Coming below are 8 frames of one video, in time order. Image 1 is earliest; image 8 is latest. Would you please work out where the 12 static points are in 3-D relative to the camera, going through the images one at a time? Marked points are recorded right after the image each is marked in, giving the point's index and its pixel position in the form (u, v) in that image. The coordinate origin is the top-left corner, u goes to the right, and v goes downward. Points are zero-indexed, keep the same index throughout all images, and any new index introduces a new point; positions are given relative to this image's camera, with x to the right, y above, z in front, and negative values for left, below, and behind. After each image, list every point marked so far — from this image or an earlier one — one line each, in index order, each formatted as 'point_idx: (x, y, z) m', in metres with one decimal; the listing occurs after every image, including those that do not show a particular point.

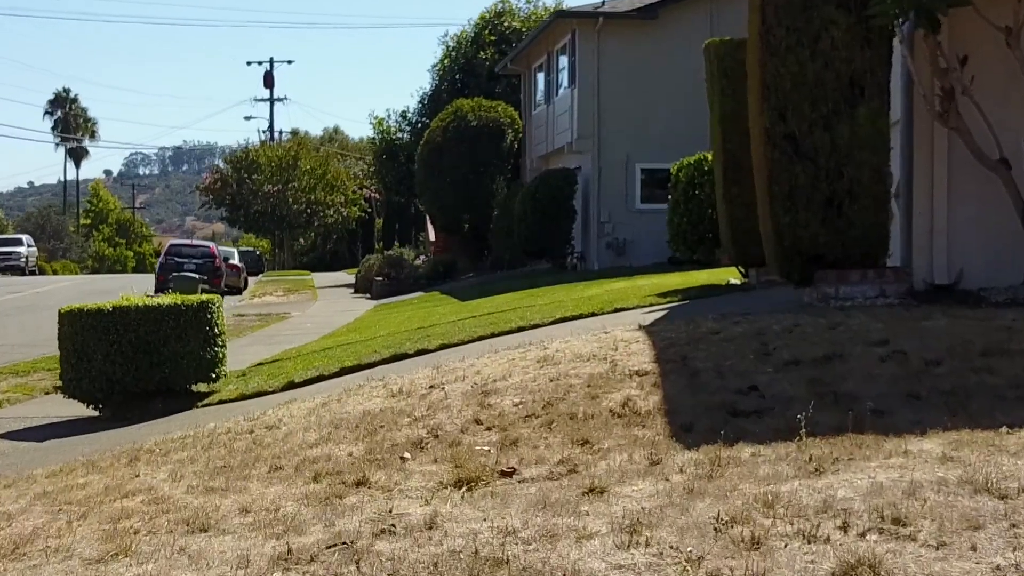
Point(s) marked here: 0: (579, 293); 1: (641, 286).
0: (+1.3, -0.1, +19.4) m
1: (+2.2, 0.0, +18.2) m
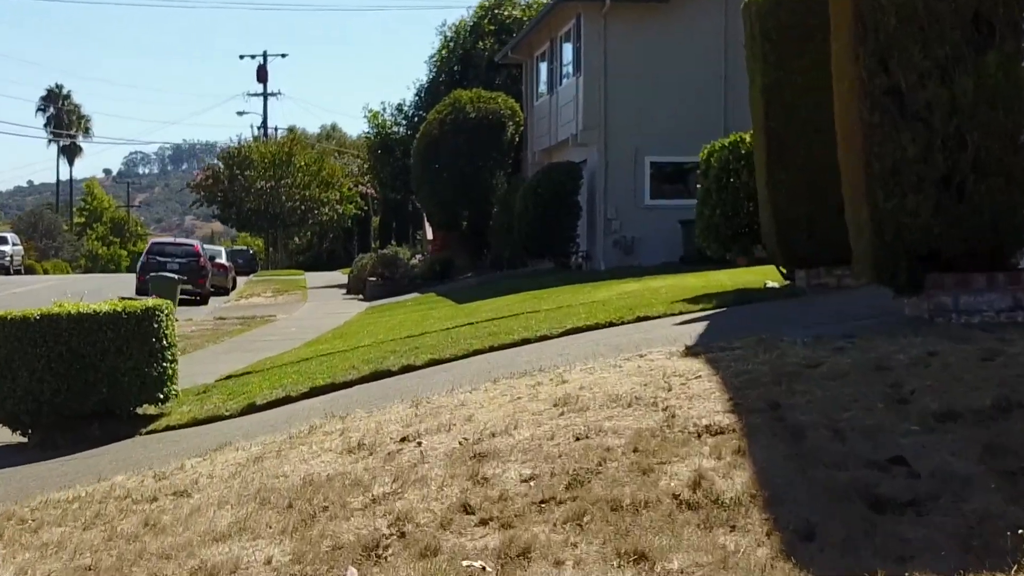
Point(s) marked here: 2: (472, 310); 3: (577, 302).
0: (+1.3, -0.1, +17.6) m
1: (+2.2, 0.0, +16.4) m
2: (-0.6, -0.4, +19.8) m
3: (+1.0, -0.2, +16.4) m
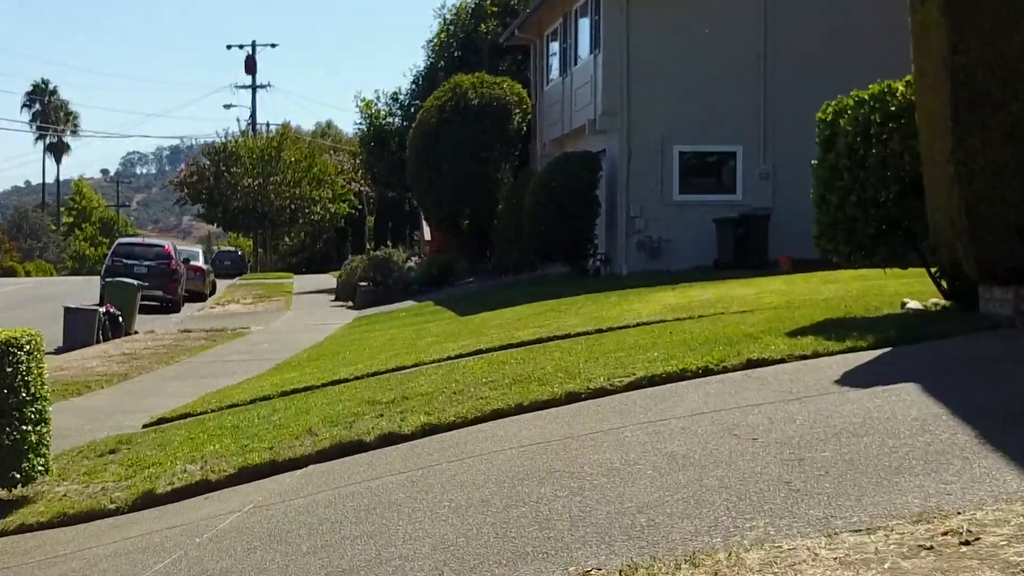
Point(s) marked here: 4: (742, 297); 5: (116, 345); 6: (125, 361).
0: (+1.5, -0.3, +14.1) m
1: (+2.4, -0.2, +12.9) m
2: (-0.4, -0.6, +16.4) m
3: (+1.2, -0.3, +13.0) m
4: (+2.9, -0.1, +13.9) m
5: (-7.1, -1.0, +19.7) m
6: (-6.2, -1.2, +17.5) m
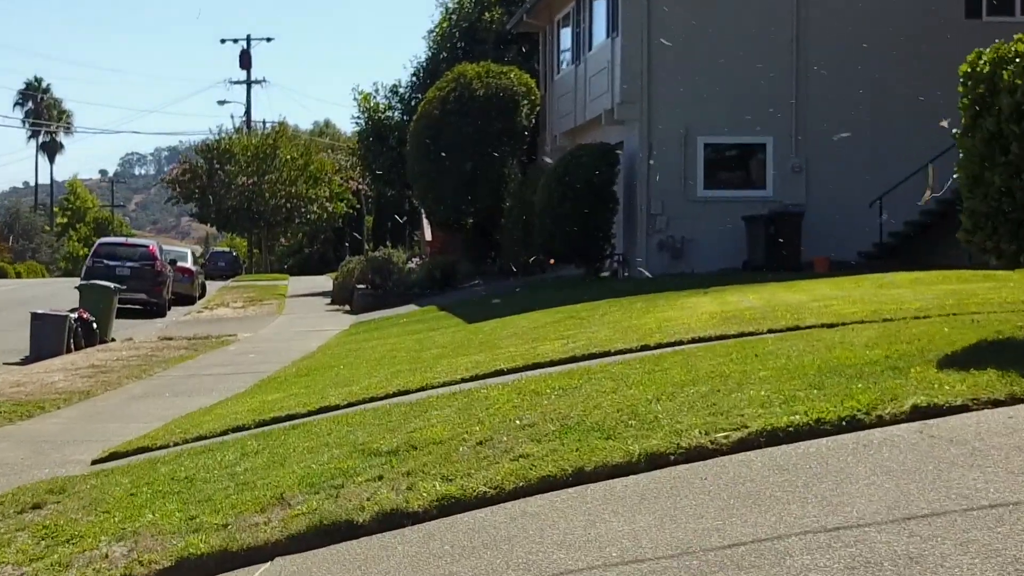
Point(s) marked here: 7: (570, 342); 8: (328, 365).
0: (+1.7, -0.4, +12.2) m
1: (+2.7, -0.2, +11.0) m
2: (-0.2, -0.6, +14.4) m
3: (+1.4, -0.4, +11.0) m
4: (+3.1, -0.2, +12.0) m
5: (-6.9, -1.1, +17.8) m
6: (-6.0, -1.2, +15.6) m
7: (+0.6, -0.5, +11.0) m
8: (-2.4, -1.0, +14.1) m
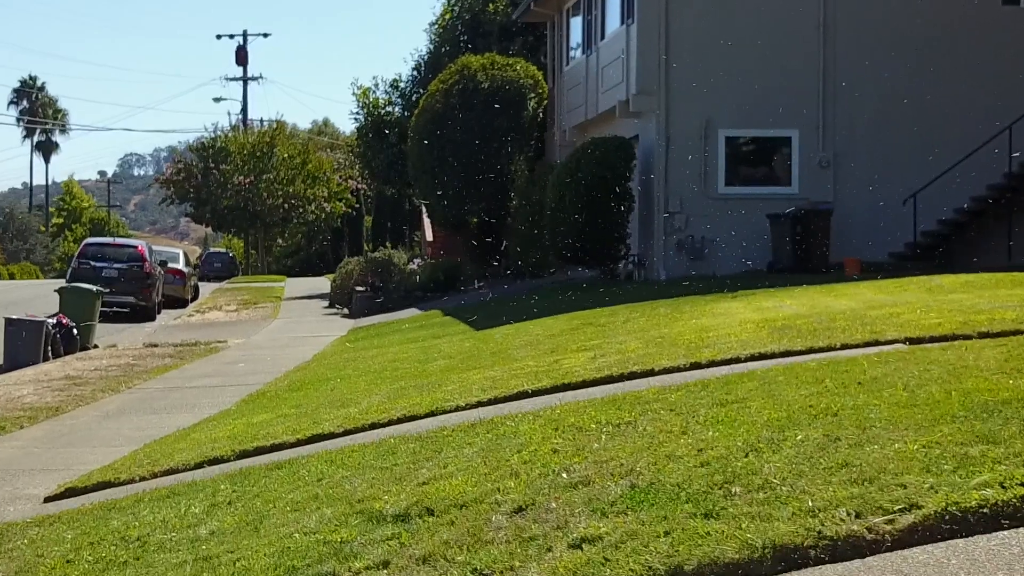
0: (+1.9, -0.4, +10.8) m
1: (+2.8, -0.3, +9.6) m
2: (0.0, -0.7, +13.1) m
3: (+1.6, -0.5, +9.7) m
4: (+3.3, -0.2, +10.6) m
5: (-6.7, -1.2, +16.5) m
6: (-5.8, -1.3, +14.2) m
7: (+0.8, -0.6, +9.6) m
8: (-2.2, -1.1, +12.7) m
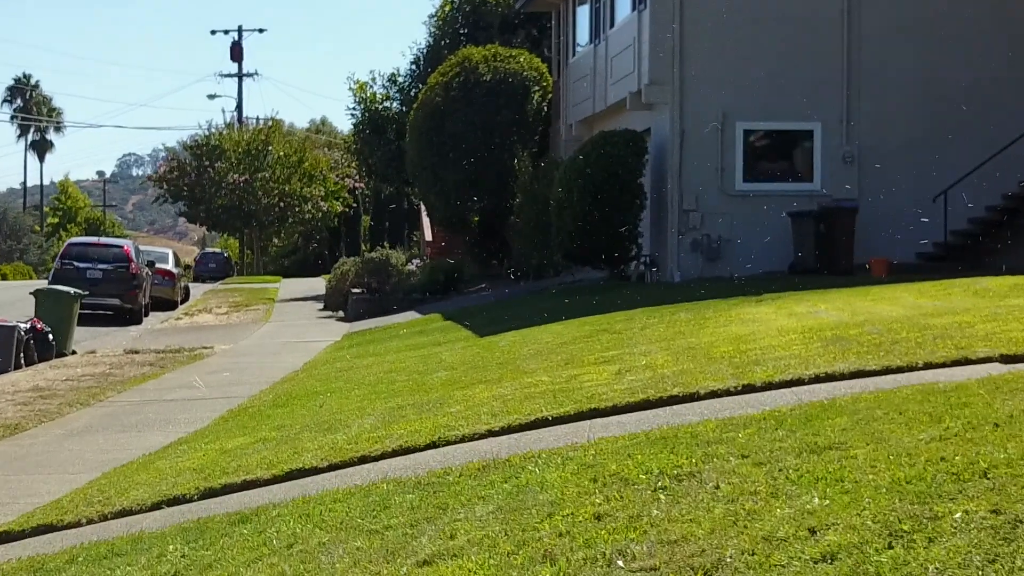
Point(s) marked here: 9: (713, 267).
0: (+2.0, -0.5, +9.6) m
1: (+2.9, -0.3, +8.4) m
2: (+0.1, -0.7, +11.9) m
3: (+1.7, -0.5, +8.5) m
4: (+3.4, -0.3, +9.4) m
5: (-6.7, -1.2, +15.2) m
6: (-5.7, -1.3, +13.0) m
7: (+0.9, -0.6, +8.4) m
8: (-2.1, -1.1, +11.5) m
9: (+3.6, +0.4, +19.5) m
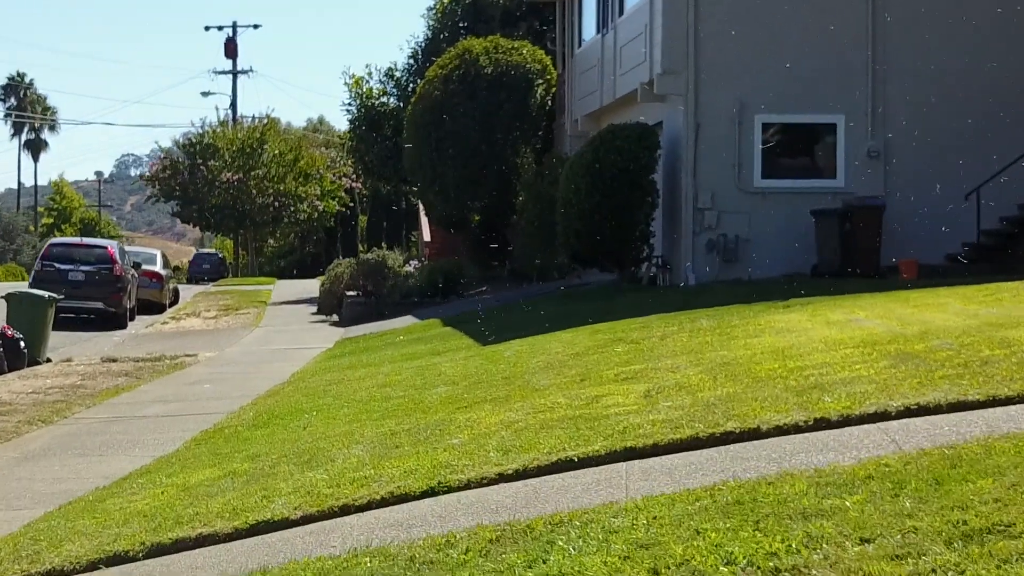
0: (+2.1, -0.5, +8.4) m
1: (+3.0, -0.4, +7.2) m
2: (+0.2, -0.8, +10.7) m
3: (+1.7, -0.6, +7.3) m
4: (+3.5, -0.3, +8.2) m
5: (-6.6, -1.3, +14.0) m
6: (-5.6, -1.4, +11.8) m
7: (+0.9, -0.7, +7.2) m
8: (-2.0, -1.1, +10.3) m
9: (+3.6, +0.3, +18.3) m
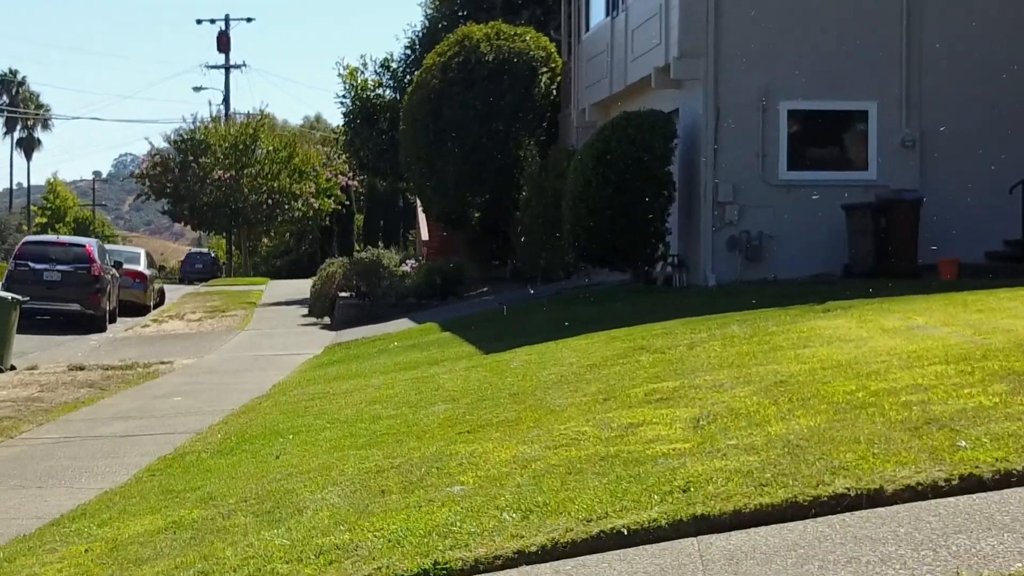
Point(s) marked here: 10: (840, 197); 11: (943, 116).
0: (+2.1, -0.5, +7.0) m
1: (+3.1, -0.4, +5.8) m
2: (+0.2, -0.8, +9.2) m
3: (+1.8, -0.6, +5.8) m
4: (+3.6, -0.3, +6.8) m
5: (-6.5, -1.3, +12.6) m
6: (-5.5, -1.4, +10.3) m
7: (+1.0, -0.7, +5.8) m
8: (-1.9, -1.2, +8.9) m
9: (+3.7, +0.3, +16.9) m
10: (+5.0, +1.4, +16.9) m
11: (+6.6, +2.7, +16.9) m
